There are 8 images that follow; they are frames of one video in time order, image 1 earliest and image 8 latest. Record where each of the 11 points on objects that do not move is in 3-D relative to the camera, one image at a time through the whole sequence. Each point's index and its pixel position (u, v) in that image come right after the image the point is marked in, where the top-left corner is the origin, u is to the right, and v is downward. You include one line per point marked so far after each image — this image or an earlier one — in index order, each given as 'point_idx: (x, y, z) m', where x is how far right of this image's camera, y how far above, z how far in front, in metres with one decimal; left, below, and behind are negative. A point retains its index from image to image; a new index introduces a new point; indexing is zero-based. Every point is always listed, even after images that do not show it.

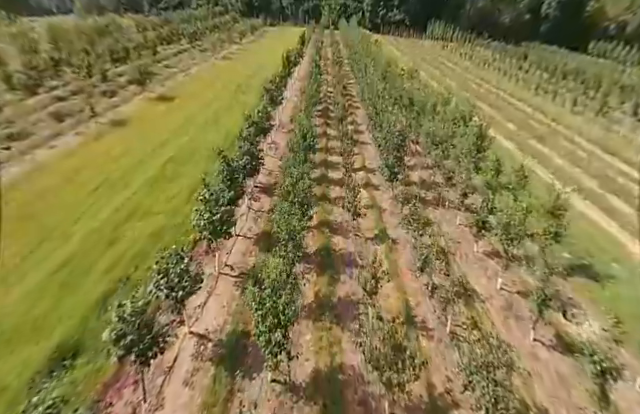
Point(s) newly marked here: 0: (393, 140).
0: (+4.2, +3.7, +17.9) m
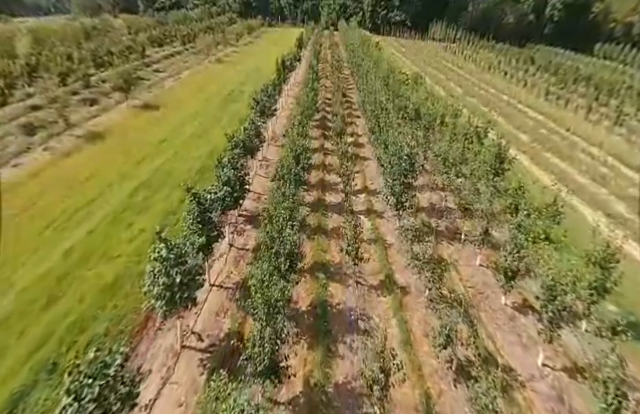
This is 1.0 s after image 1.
0: (+4.0, +2.2, +15.5) m
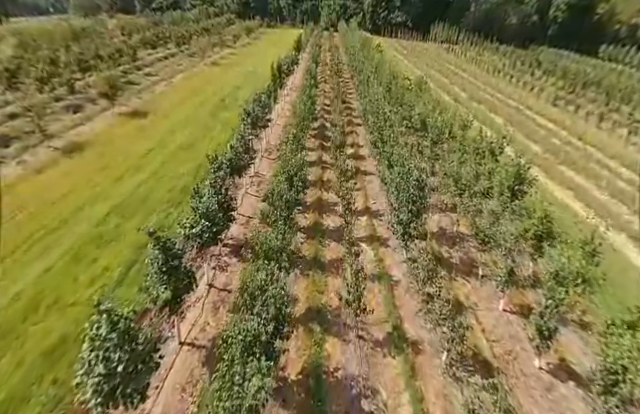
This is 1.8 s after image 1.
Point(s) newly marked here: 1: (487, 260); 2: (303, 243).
0: (+3.9, +0.9, +13.6) m
1: (+7.1, -2.3, +13.5) m
2: (-0.8, -1.6, +14.4) m
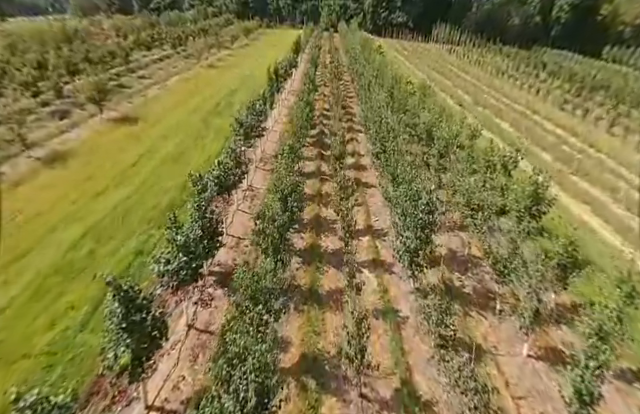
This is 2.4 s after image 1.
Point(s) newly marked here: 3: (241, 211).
0: (+3.7, 0.0, +12.1) m
1: (+7.0, -3.2, +12.0) m
2: (-0.9, -2.5, +12.9) m
3: (-4.2, -0.3, +16.6) m
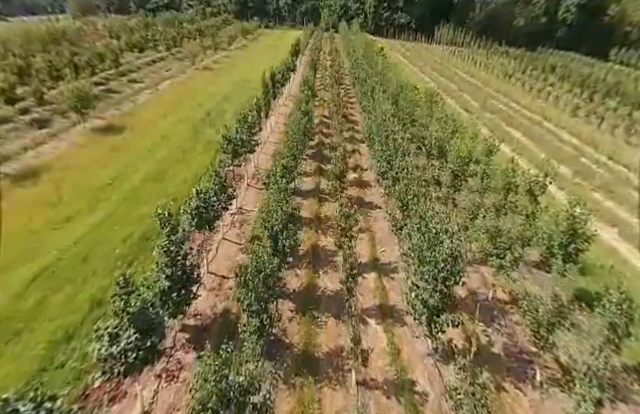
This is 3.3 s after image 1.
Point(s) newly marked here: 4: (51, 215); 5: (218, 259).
0: (+3.7, -1.3, +9.9) m
1: (+6.9, -4.5, +9.8) m
2: (-1.0, -3.9, +10.7) m
3: (-4.2, -1.6, +14.4) m
4: (-13.3, -0.4, +15.4) m
5: (-4.4, -2.0, +13.2) m
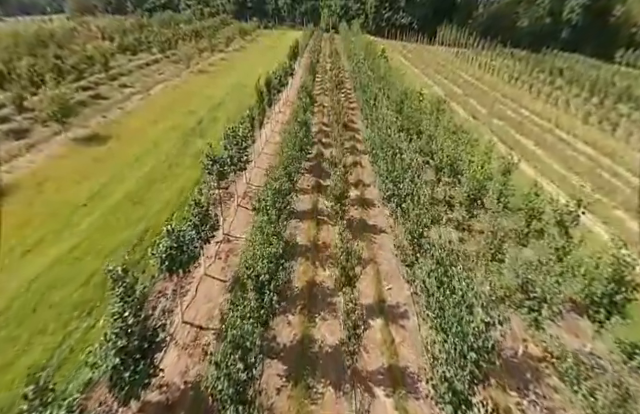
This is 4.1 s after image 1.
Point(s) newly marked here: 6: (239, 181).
0: (+3.5, -2.6, +7.9) m
1: (+6.8, -5.8, +7.8) m
2: (-1.1, -5.1, +8.7) m
3: (-4.4, -2.9, +12.4) m
4: (-13.4, -1.7, +13.5) m
5: (-4.5, -3.3, +11.2) m
6: (-5.1, +1.6, +19.9) m
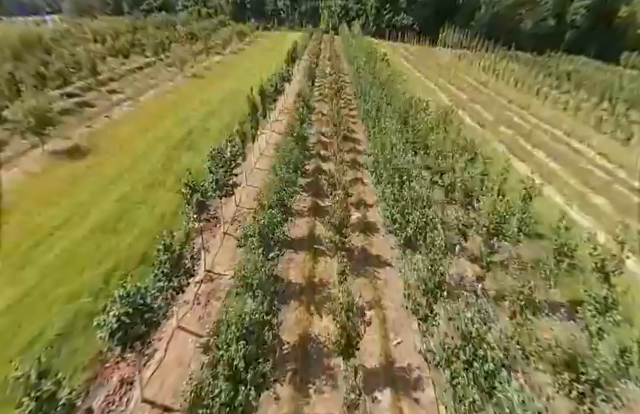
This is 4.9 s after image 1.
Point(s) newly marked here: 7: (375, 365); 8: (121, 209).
0: (+3.4, -4.0, +5.9) m
1: (+6.6, -7.2, +5.8) m
2: (-1.3, -6.5, +6.7) m
3: (-4.5, -4.2, +10.4) m
4: (-13.6, -3.1, +11.4) m
5: (-4.6, -4.7, +9.2) m
6: (-5.2, +0.2, +17.8) m
7: (+1.8, -5.0, +10.0) m
8: (-10.9, +0.2, +17.4) m
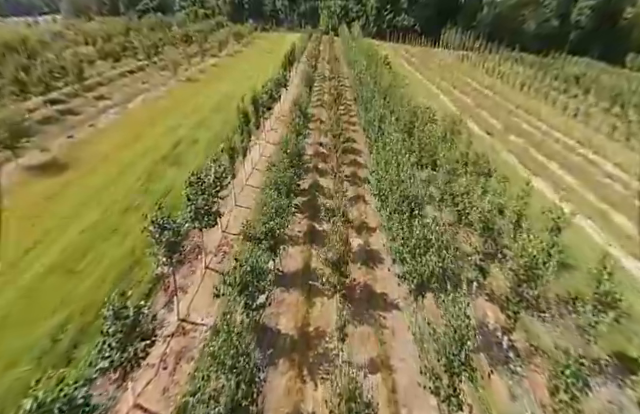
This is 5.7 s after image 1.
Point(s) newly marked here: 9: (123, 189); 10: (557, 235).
0: (+3.2, -5.3, +3.8) m
1: (+6.5, -8.5, +3.6) m
2: (-1.4, -7.9, +4.6) m
3: (-4.7, -5.6, +8.2) m
4: (-13.7, -4.4, +9.3) m
5: (-4.8, -6.0, +7.1) m
6: (-5.4, -1.2, +15.7) m
7: (+1.6, -6.3, +7.8) m
8: (-11.0, -1.1, +15.3) m
9: (-12.1, +1.6, +19.7) m
10: (+9.3, -1.0, +11.7) m
